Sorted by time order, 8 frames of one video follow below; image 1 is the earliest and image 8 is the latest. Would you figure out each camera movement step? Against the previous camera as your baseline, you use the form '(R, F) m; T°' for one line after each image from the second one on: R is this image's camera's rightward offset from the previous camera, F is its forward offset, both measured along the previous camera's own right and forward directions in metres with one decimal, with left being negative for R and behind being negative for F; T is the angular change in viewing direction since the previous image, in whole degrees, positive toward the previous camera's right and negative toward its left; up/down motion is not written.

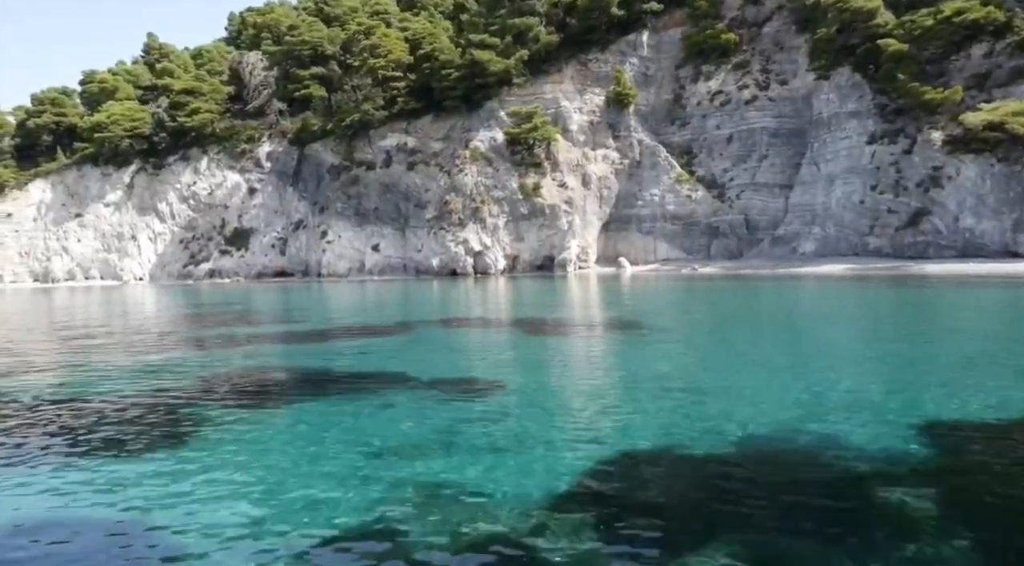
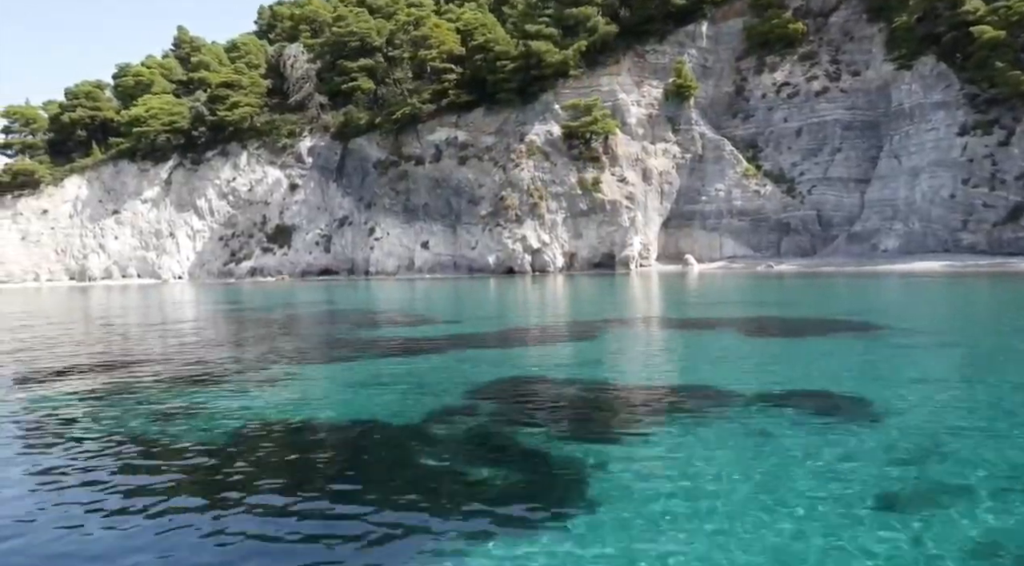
(-2.9, +1.3) m; 0°
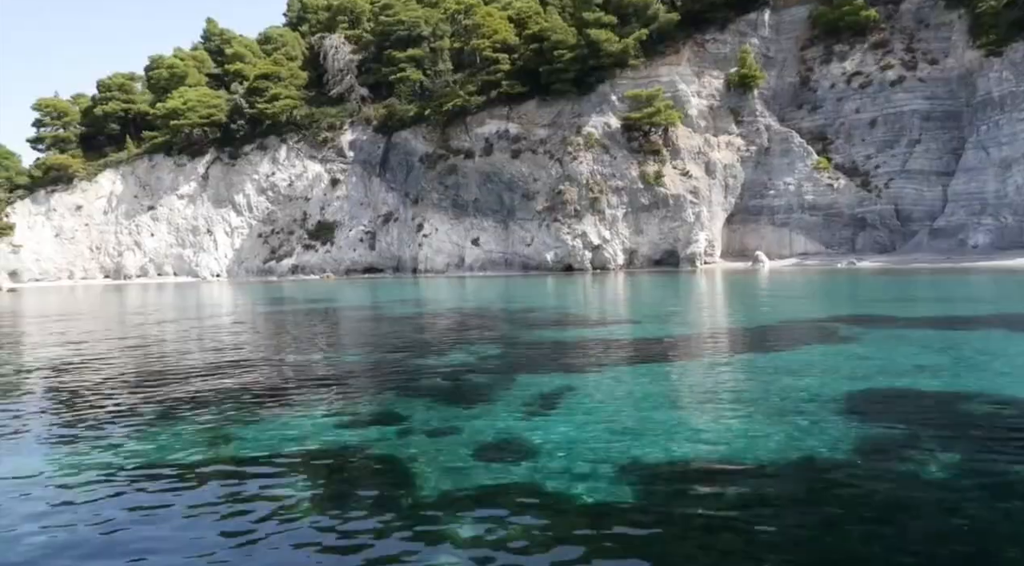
(-2.8, +1.5) m; 0°
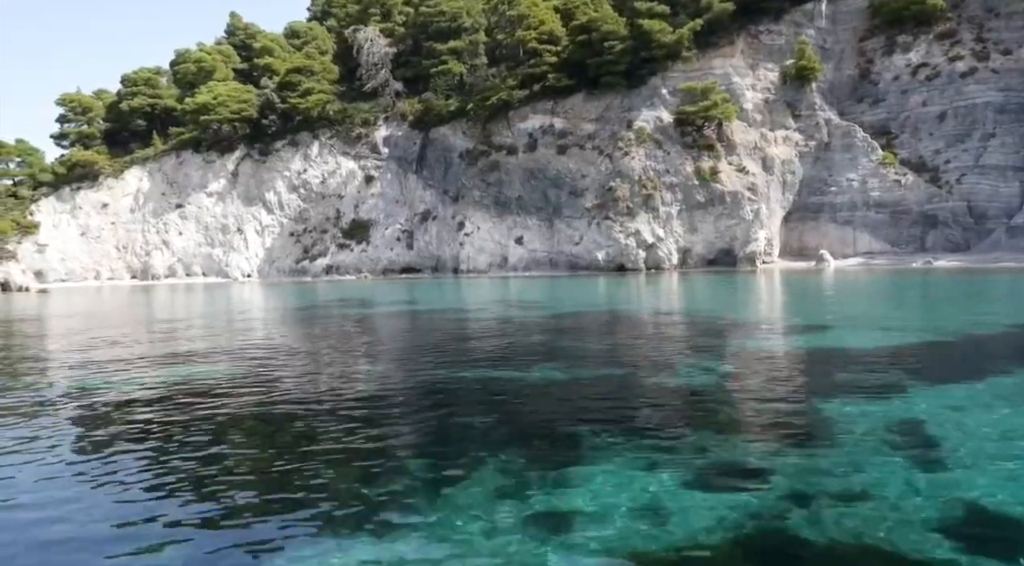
(-2.3, +1.6) m; 0°
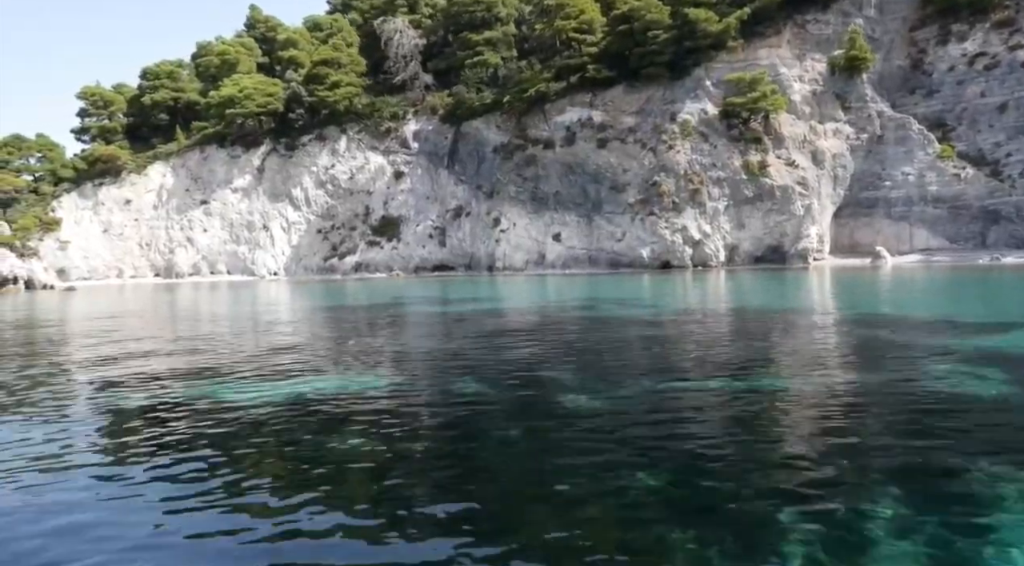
(-1.8, +1.2) m; 0°
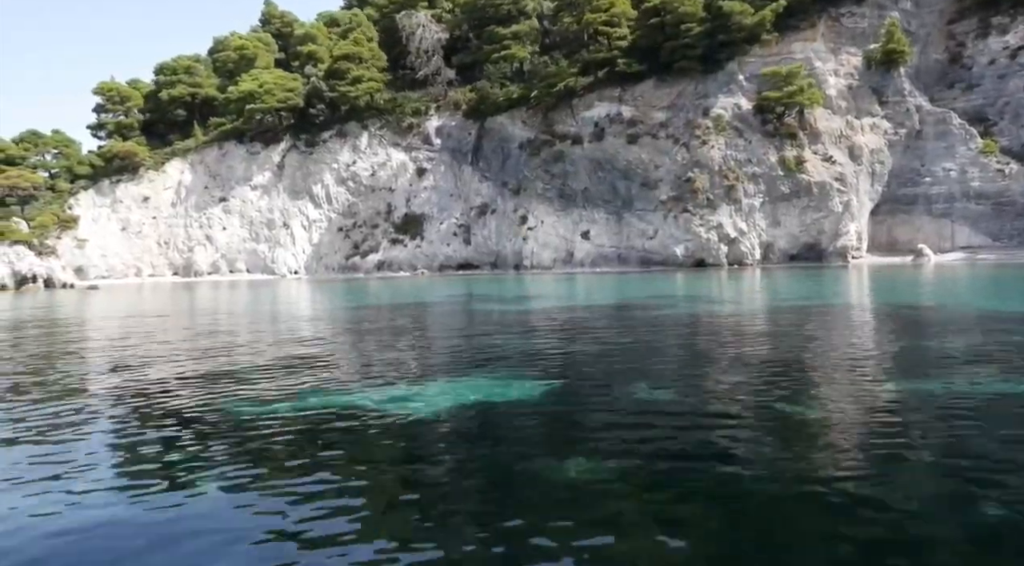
(-1.4, +0.8) m; 0°
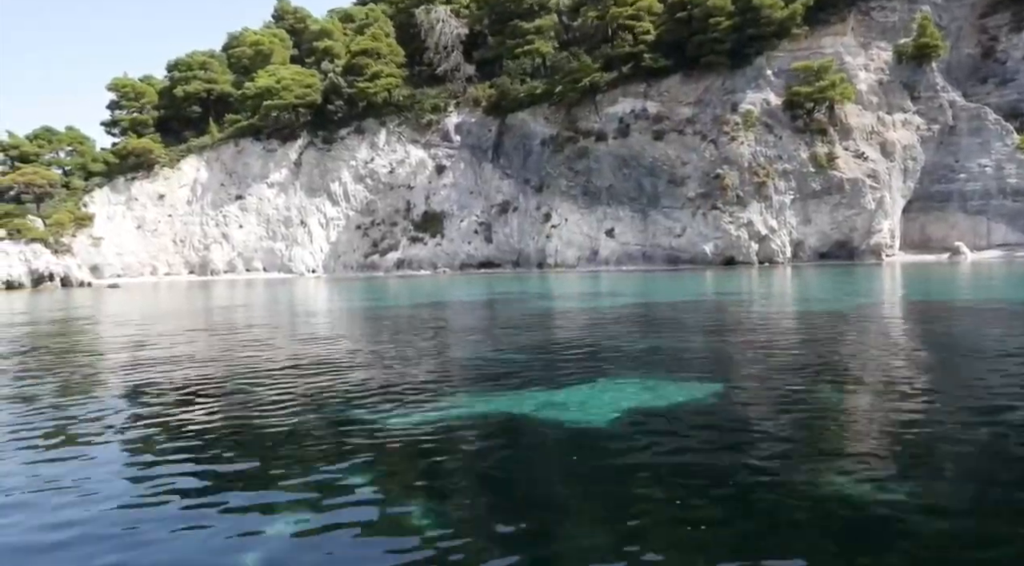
(-1.2, +0.6) m; 0°
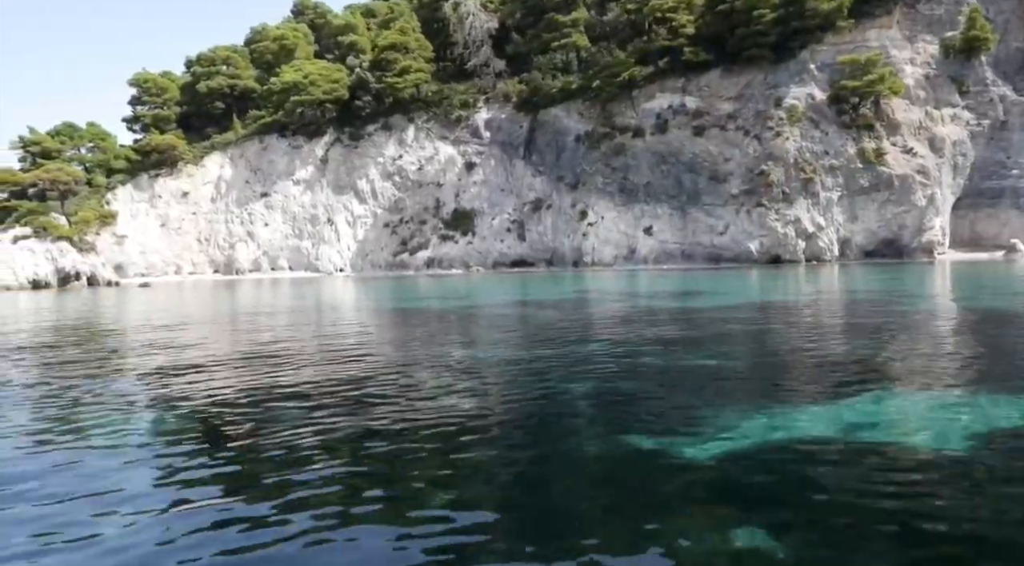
(-1.8, +0.9) m; 0°
